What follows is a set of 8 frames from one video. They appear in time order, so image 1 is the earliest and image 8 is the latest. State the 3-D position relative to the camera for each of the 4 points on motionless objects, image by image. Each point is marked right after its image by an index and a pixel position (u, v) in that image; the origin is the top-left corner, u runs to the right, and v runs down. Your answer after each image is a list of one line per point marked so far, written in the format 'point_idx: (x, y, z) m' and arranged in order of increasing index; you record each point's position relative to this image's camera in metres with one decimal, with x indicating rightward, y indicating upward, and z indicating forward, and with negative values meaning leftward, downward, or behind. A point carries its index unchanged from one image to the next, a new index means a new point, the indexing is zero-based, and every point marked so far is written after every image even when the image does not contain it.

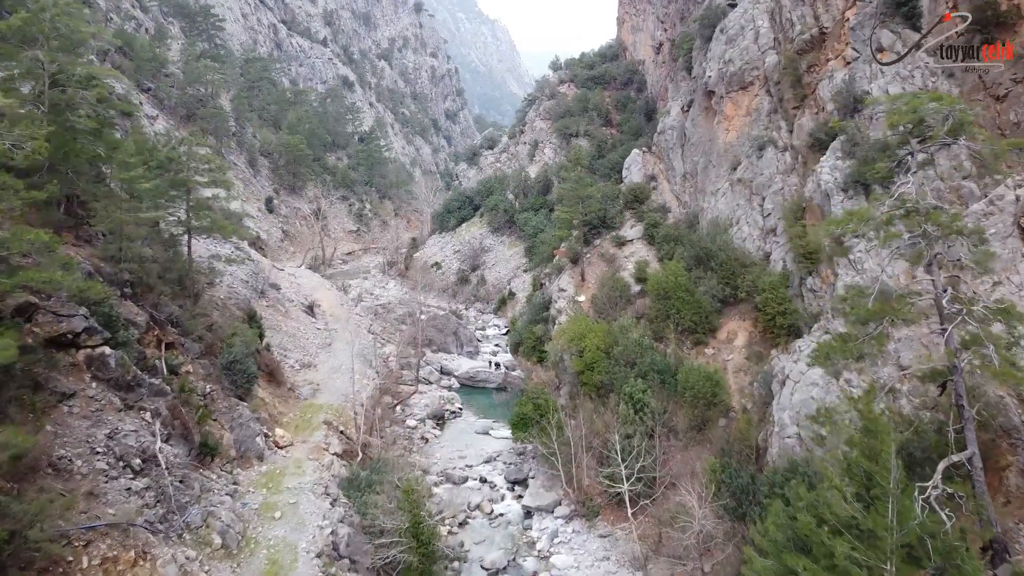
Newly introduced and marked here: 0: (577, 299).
0: (+1.5, -0.3, +19.4) m
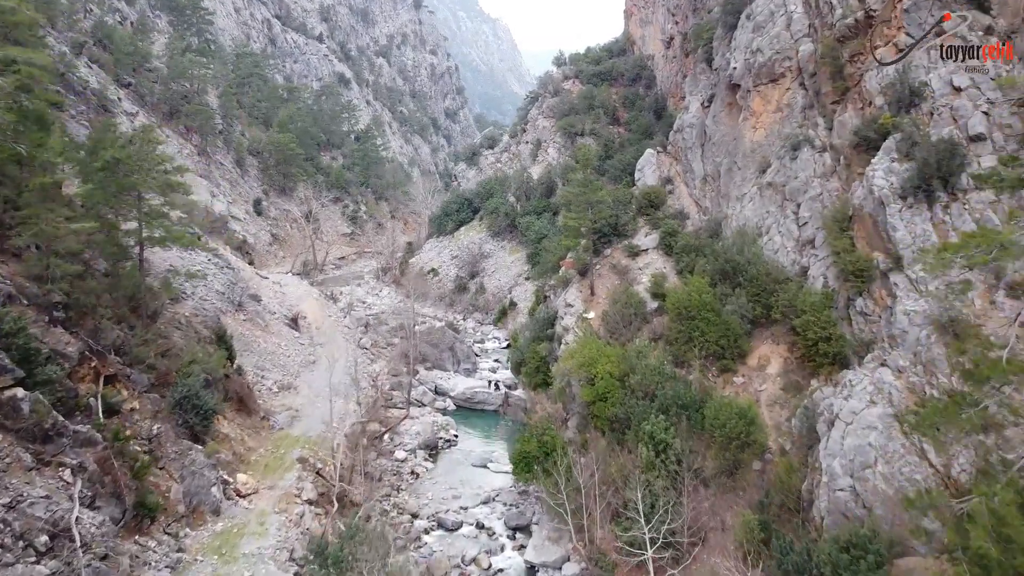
0: (+1.5, -0.6, +17.4) m
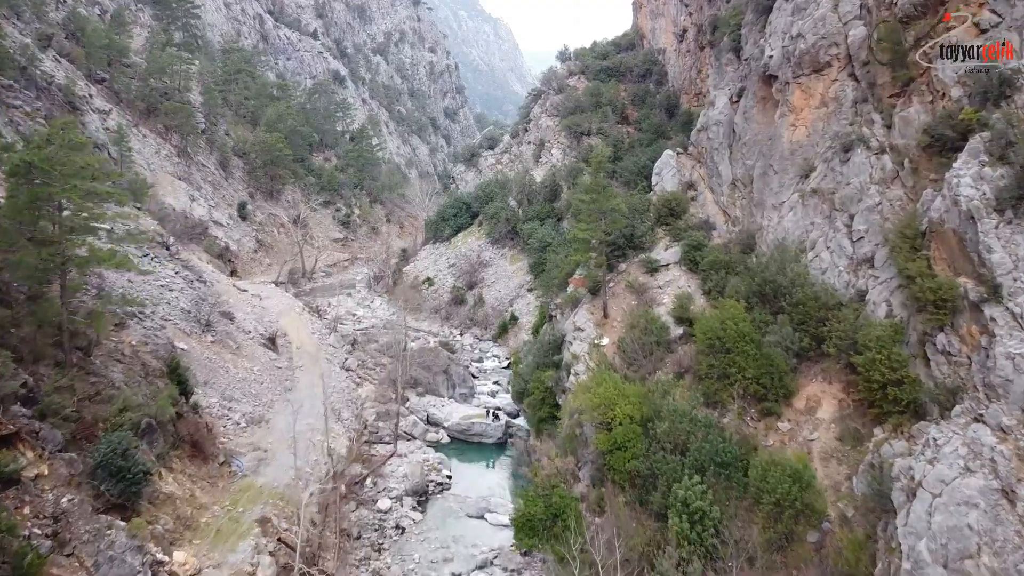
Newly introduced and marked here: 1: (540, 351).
0: (+1.6, -1.0, +15.1) m
1: (+0.6, -1.3, +17.3) m
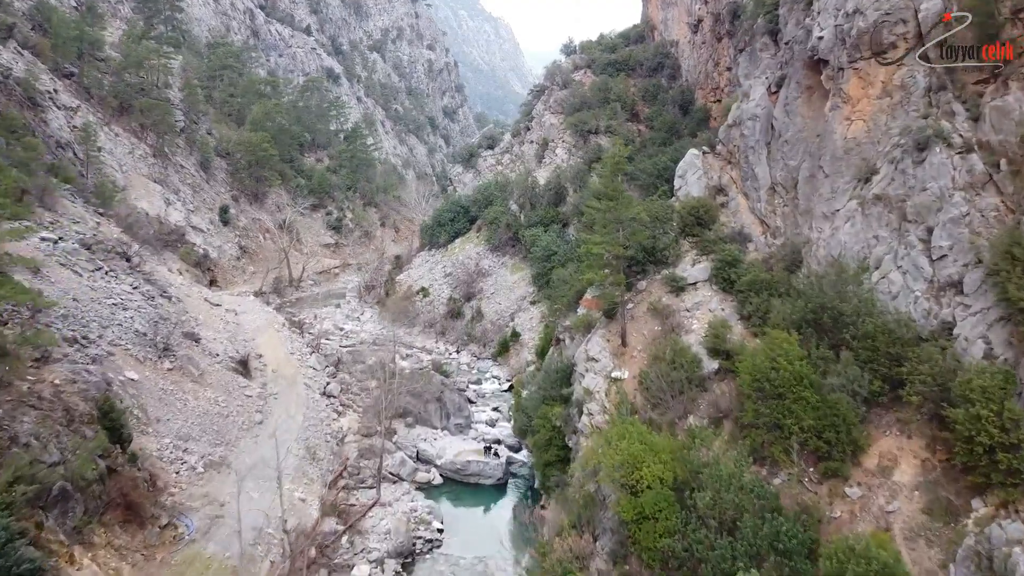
0: (+1.6, -1.4, +12.8) m
1: (+0.6, -1.7, +14.9) m
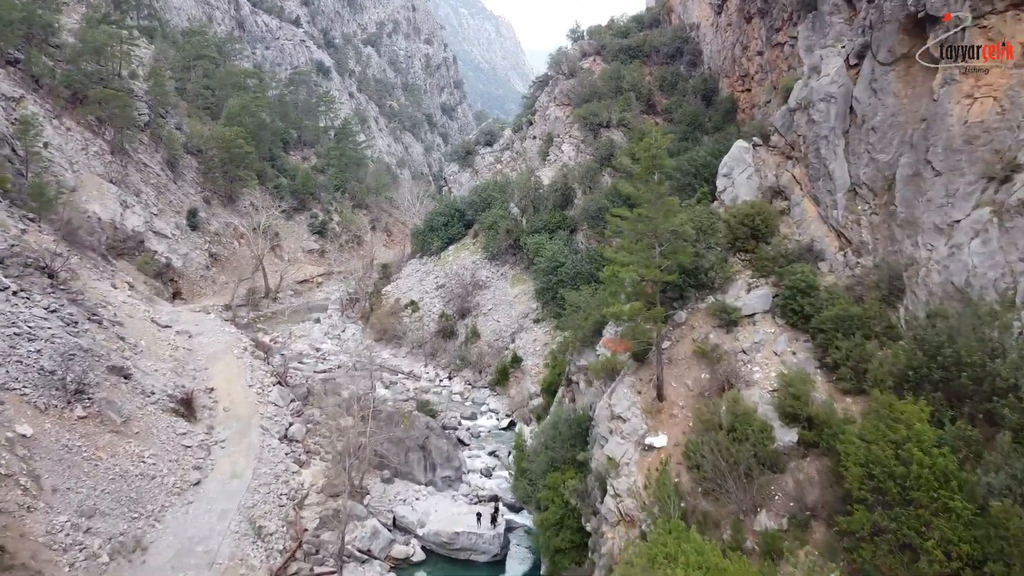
0: (+1.6, -1.8, +9.5) m
1: (+0.6, -2.1, +11.6) m
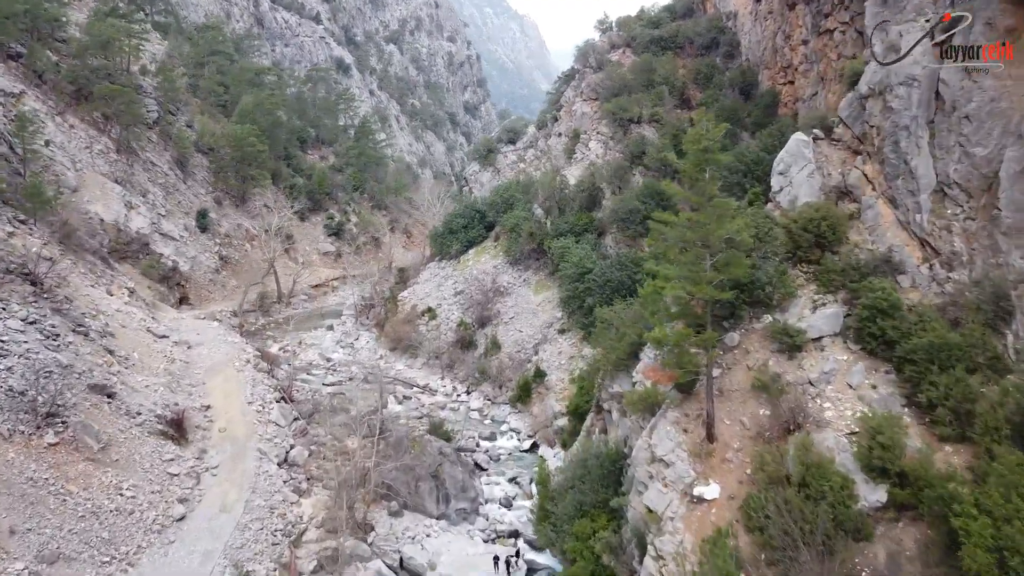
0: (+1.8, -2.0, +7.9) m
1: (+0.9, -2.3, +10.1) m
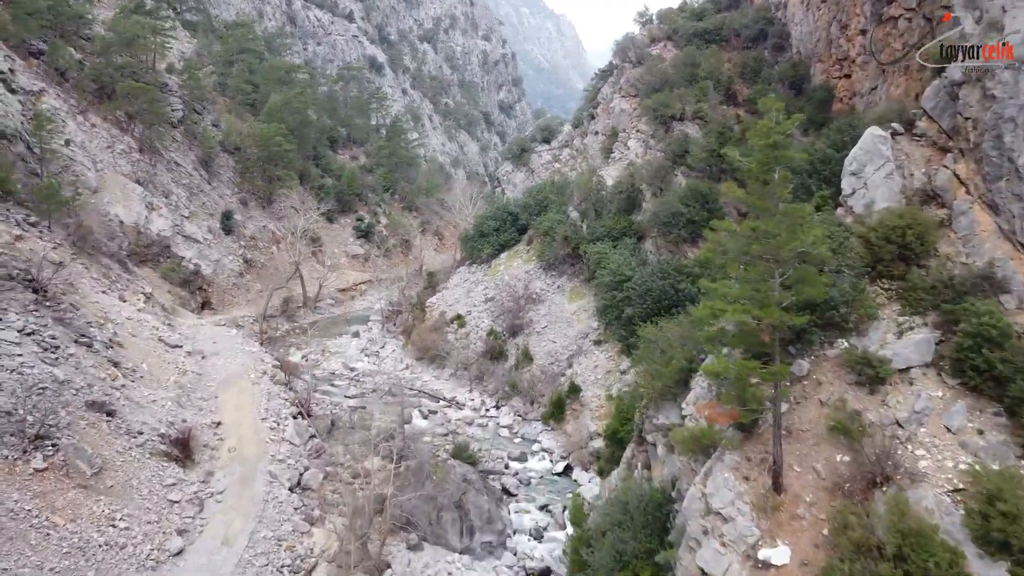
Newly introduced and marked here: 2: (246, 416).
0: (+2.0, -2.2, +6.6) m
1: (+1.2, -2.5, +8.8) m
2: (-4.9, -2.3, +15.0) m
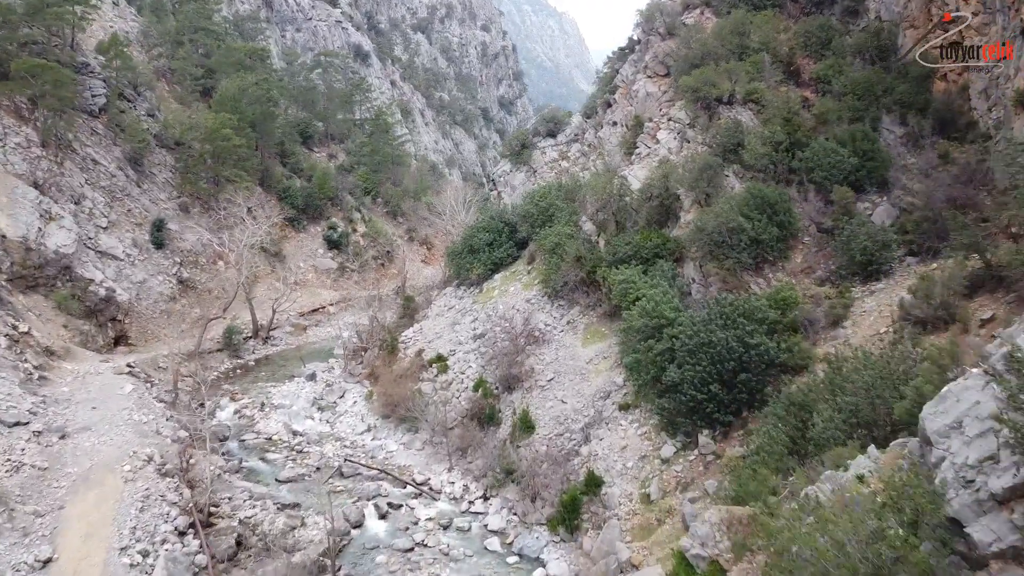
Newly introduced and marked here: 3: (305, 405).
0: (+1.9, -2.9, +1.4) m
1: (+1.1, -3.2, +3.6) m
2: (-5.0, -3.1, +9.9) m
3: (-4.4, -2.4, +17.2) m
